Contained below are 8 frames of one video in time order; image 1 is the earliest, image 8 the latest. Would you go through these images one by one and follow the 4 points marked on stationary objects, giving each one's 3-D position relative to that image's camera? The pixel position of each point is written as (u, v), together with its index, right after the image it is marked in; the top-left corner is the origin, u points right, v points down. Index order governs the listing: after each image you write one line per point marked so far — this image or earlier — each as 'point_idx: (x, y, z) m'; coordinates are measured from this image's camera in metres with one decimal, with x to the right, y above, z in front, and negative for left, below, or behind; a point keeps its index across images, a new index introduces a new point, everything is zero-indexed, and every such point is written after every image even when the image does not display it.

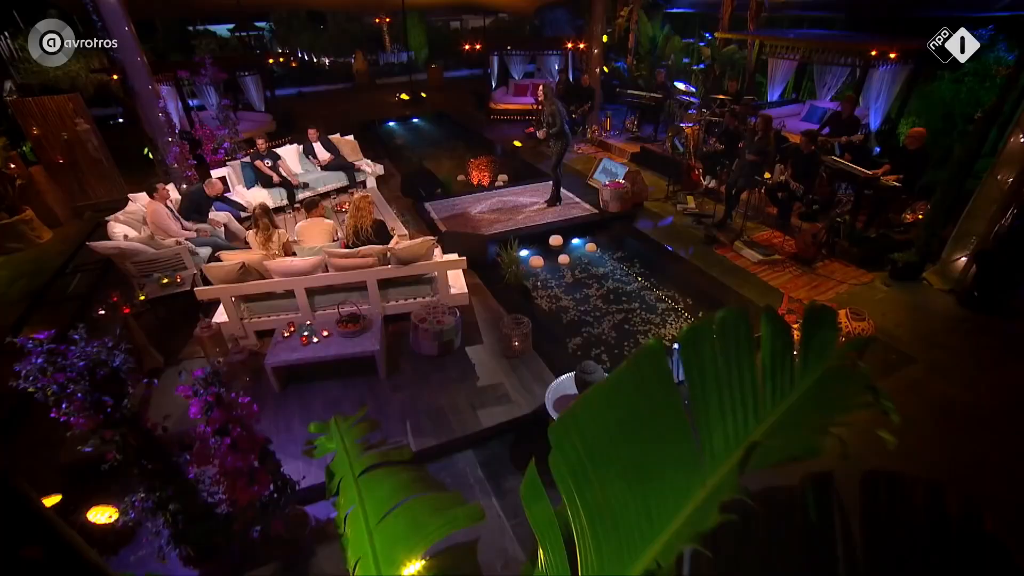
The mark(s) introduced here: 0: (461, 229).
0: (-0.7, +0.7, +6.8) m
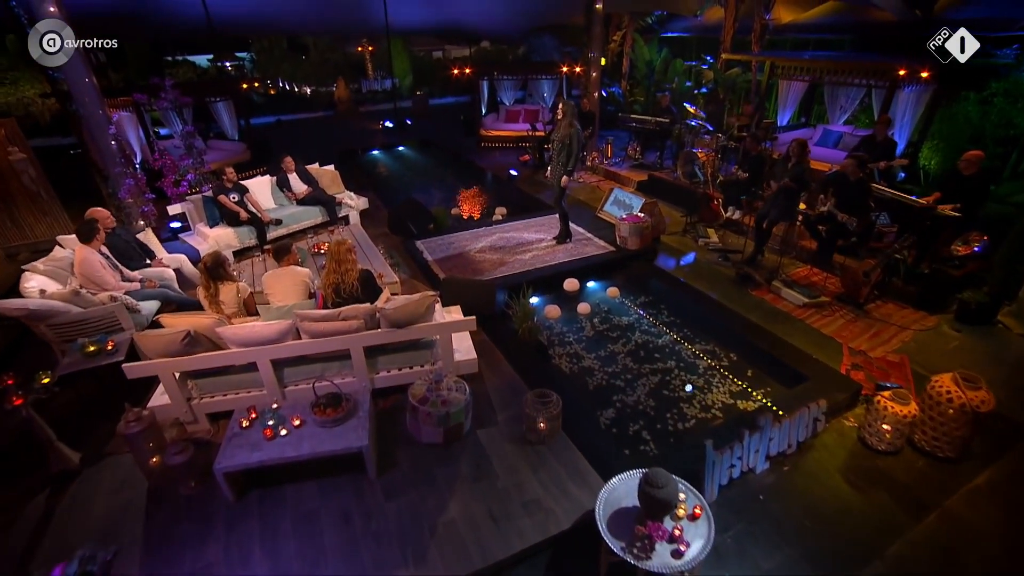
0: (-0.6, +0.1, +5.8) m
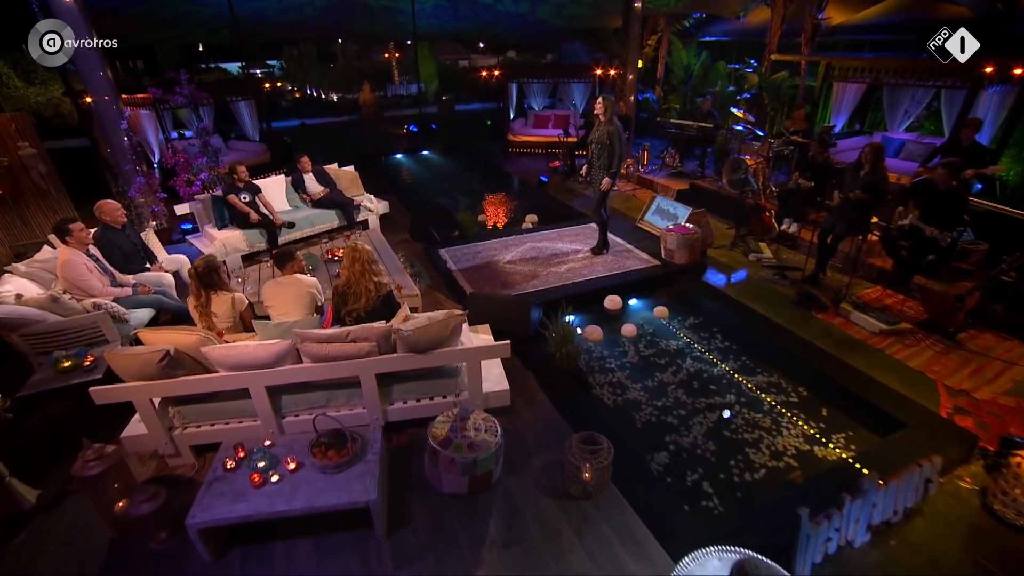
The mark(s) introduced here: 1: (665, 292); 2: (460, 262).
0: (-0.2, 0.0, +5.2) m
1: (+1.7, 0.0, +5.7) m
2: (-0.6, +0.3, +5.8) m
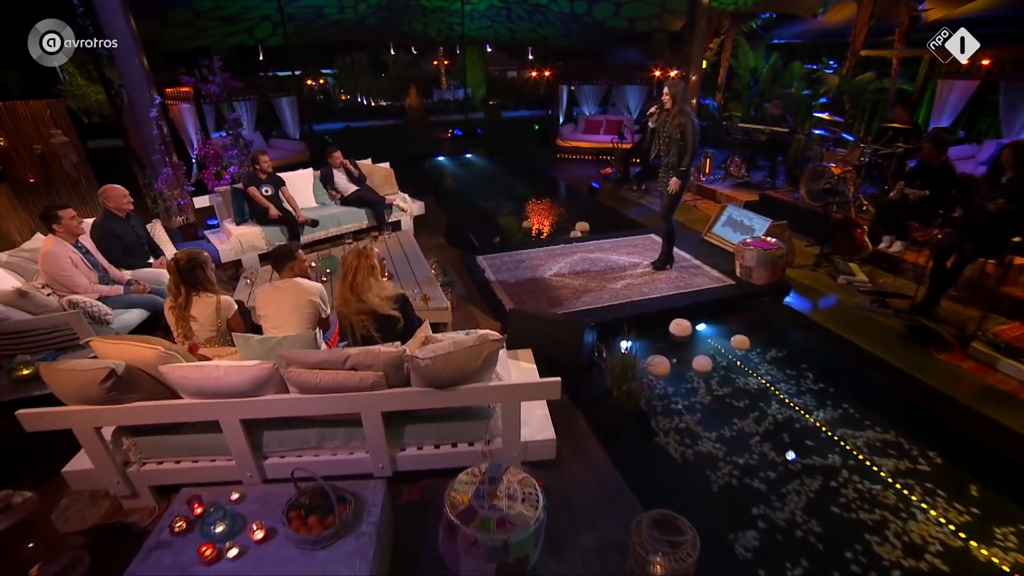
0: (+0.2, -0.1, +4.4) m
1: (+2.1, -0.3, +4.8) m
2: (-0.1, +0.2, +5.1) m
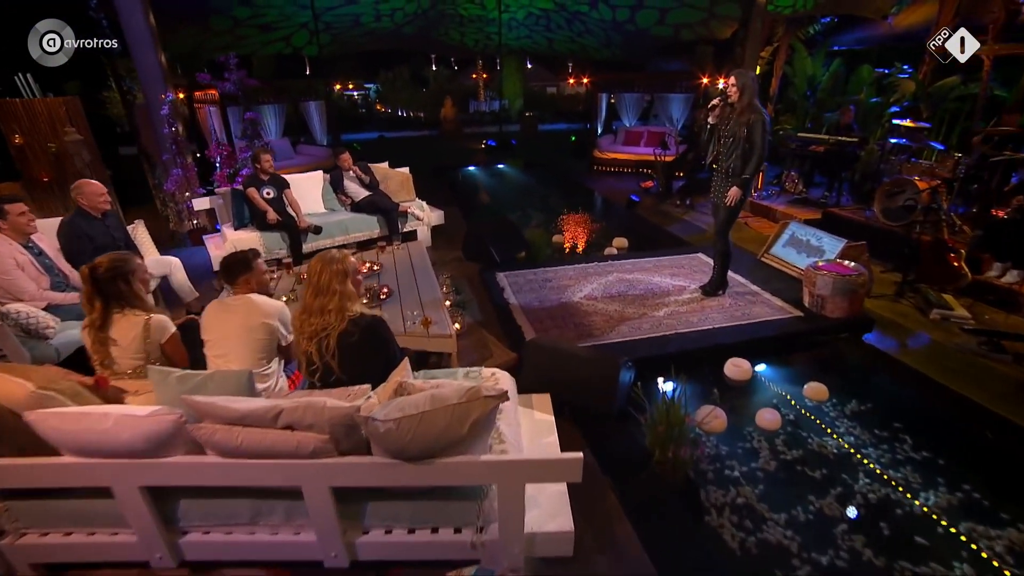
0: (+0.3, -0.3, +3.7) m
1: (+2.3, -0.5, +3.9) m
2: (+0.1, 0.0, +4.4) m
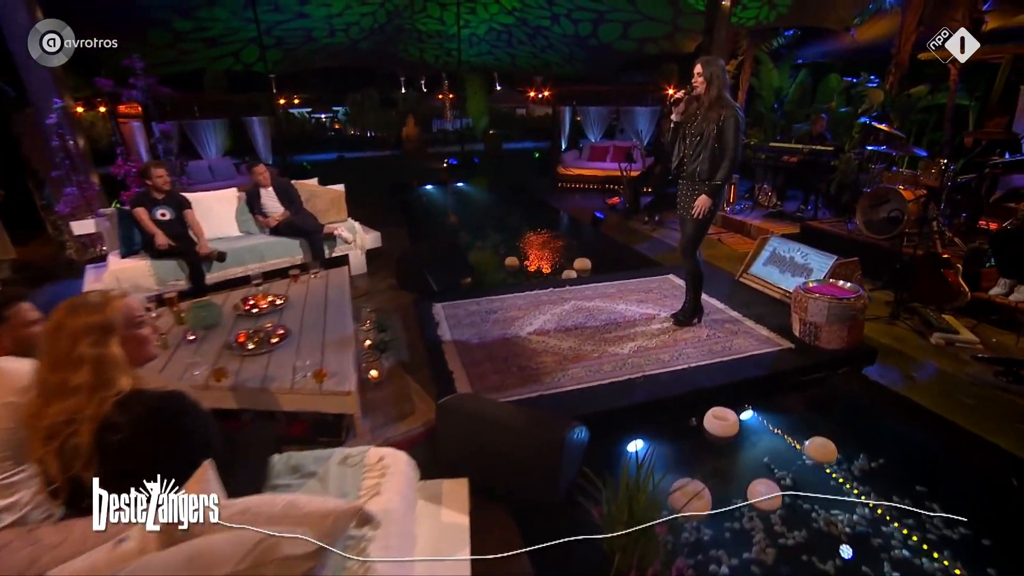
0: (-0.1, -0.5, +3.0) m
1: (+1.9, -0.7, +3.2) m
2: (-0.4, -0.3, +3.6) m
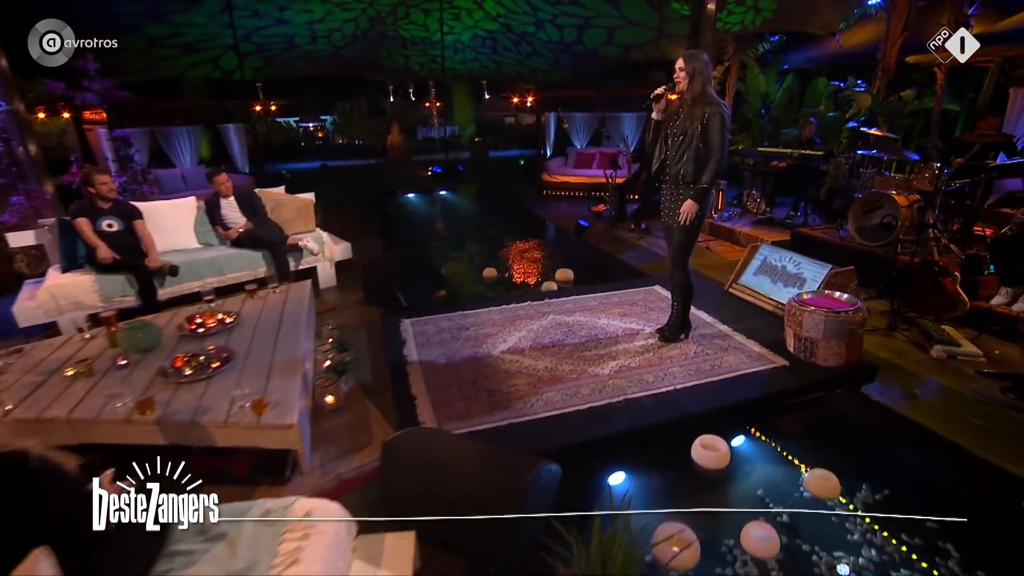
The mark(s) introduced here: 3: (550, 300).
0: (-0.3, -0.6, +2.7) m
1: (+1.7, -0.7, +3.0) m
2: (-0.6, -0.4, +3.3) m
3: (+0.3, -0.1, +4.1) m
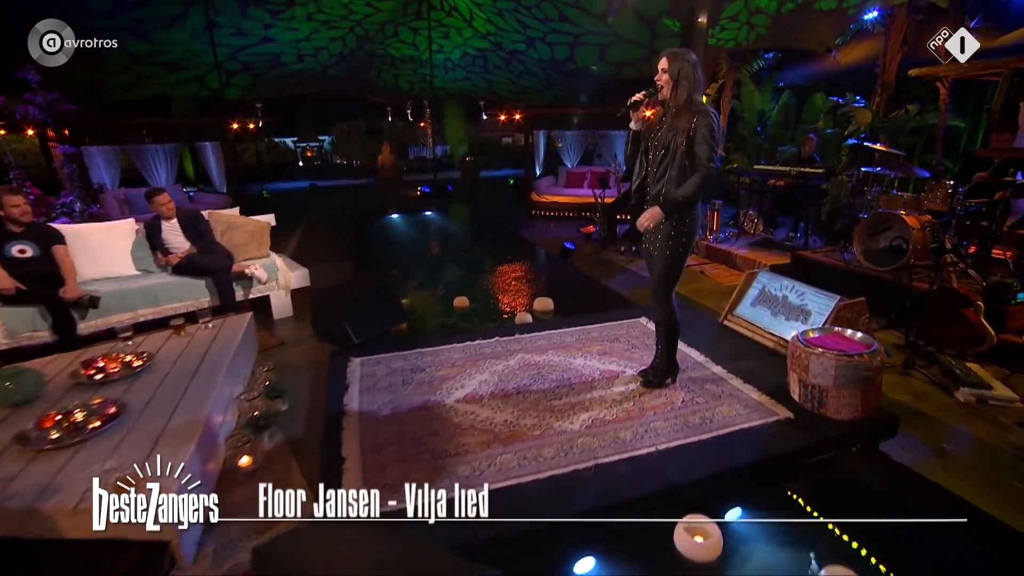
0: (-0.5, -0.8, +2.2) m
1: (+1.5, -0.9, +2.5) m
2: (-0.8, -0.6, +2.9) m
3: (+0.1, -0.3, +3.6) m
